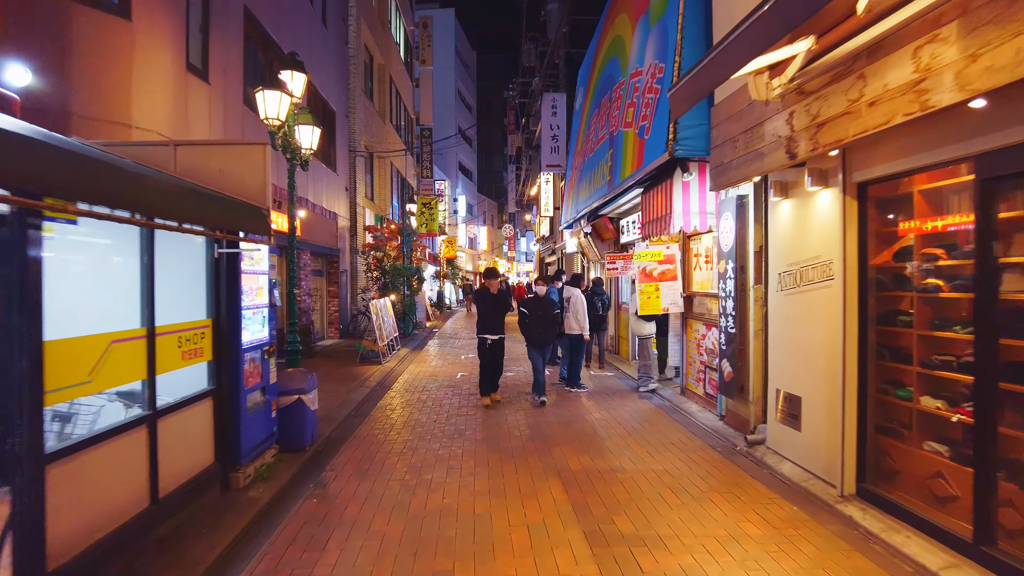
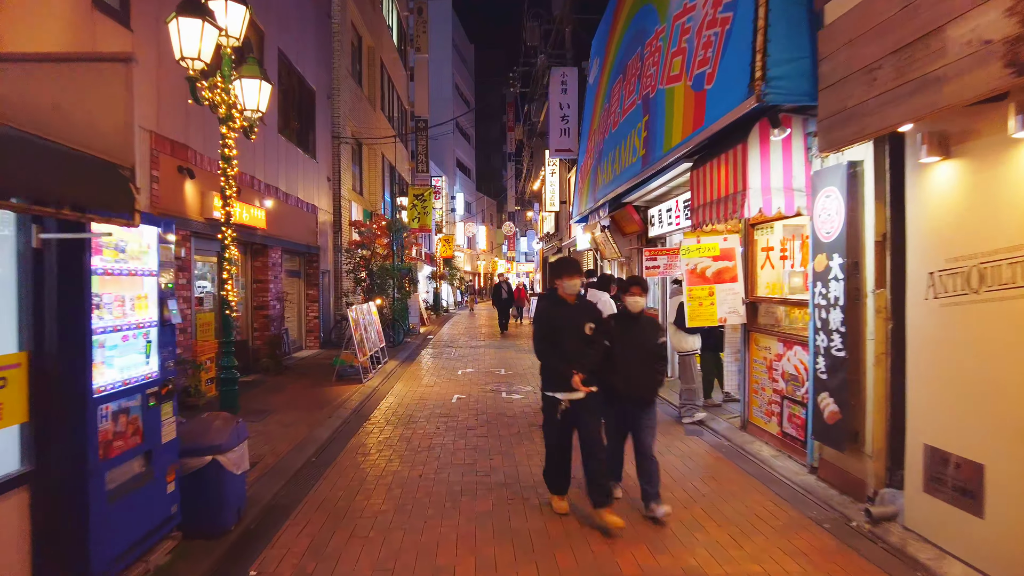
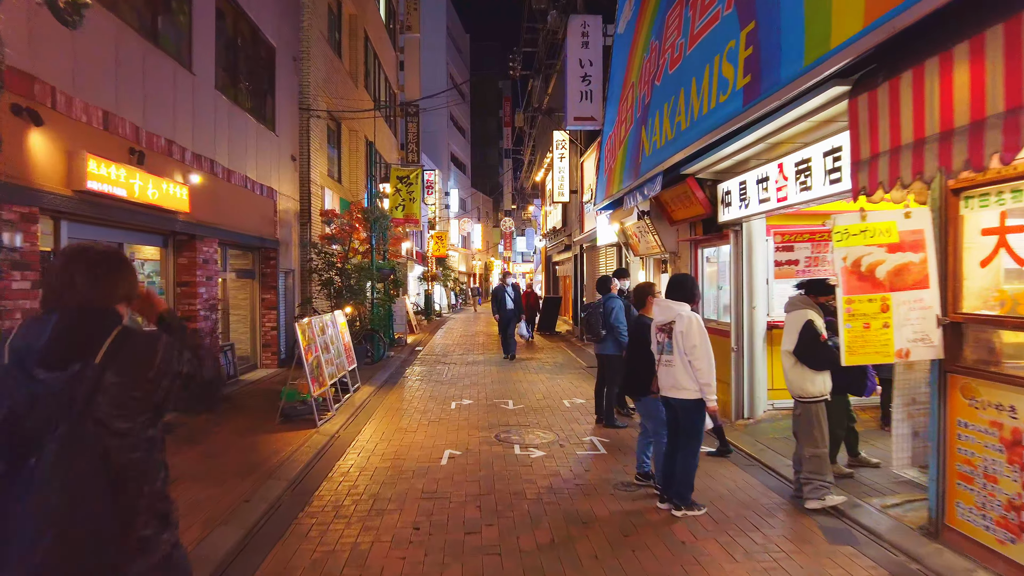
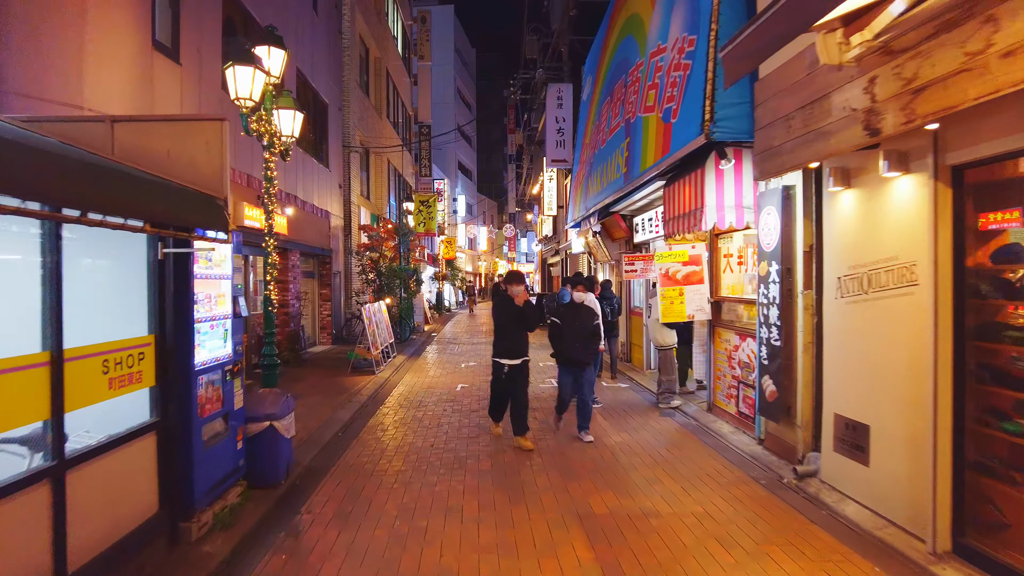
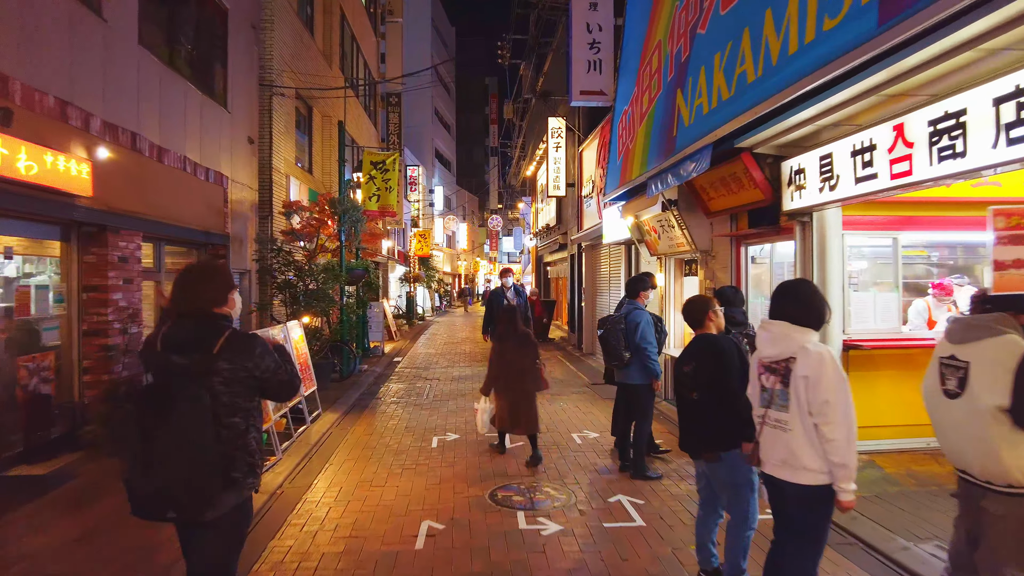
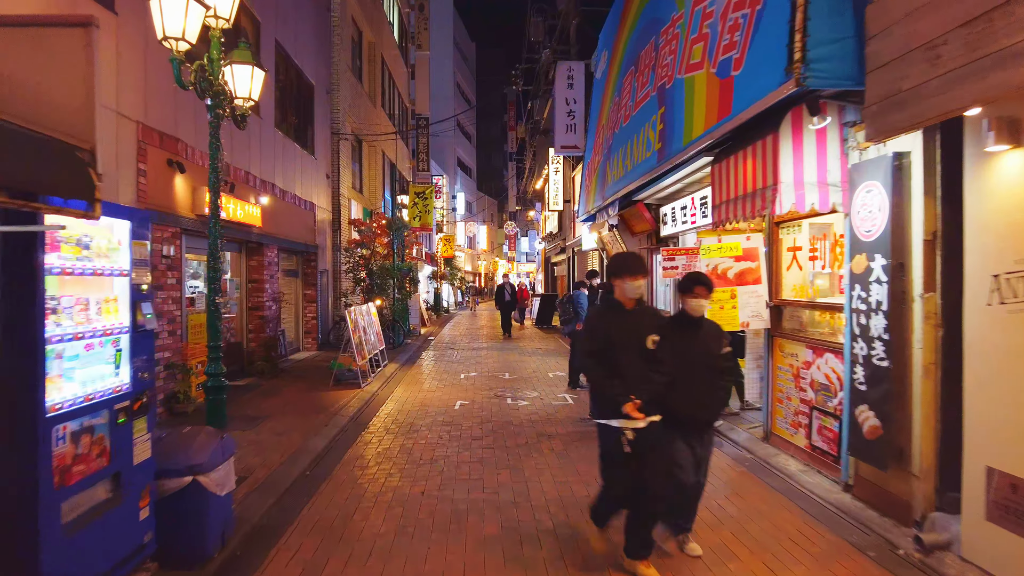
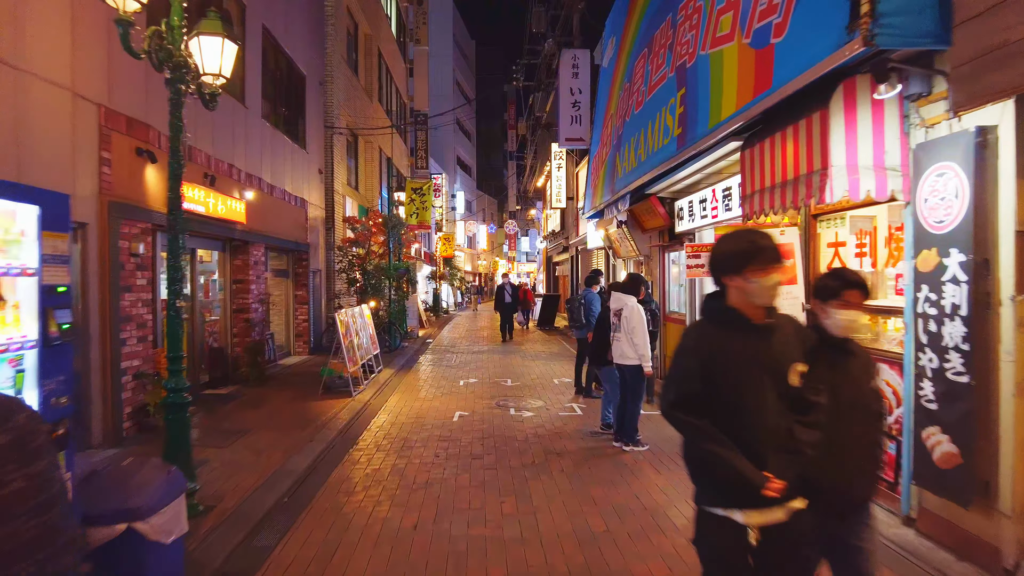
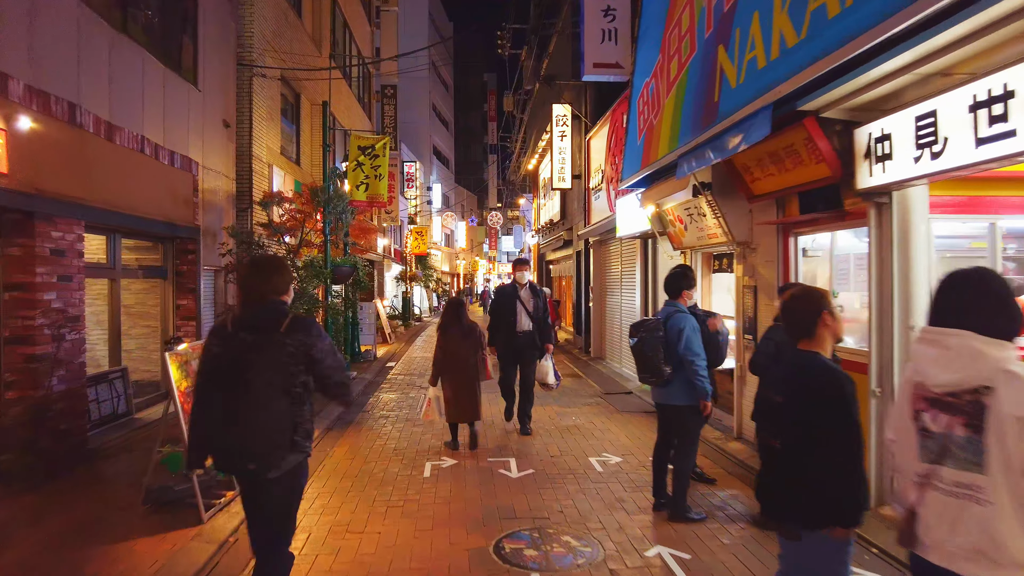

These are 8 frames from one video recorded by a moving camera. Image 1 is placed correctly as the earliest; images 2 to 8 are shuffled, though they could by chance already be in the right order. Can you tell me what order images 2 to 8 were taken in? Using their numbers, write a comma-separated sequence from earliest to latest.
4, 2, 6, 7, 3, 5, 8
